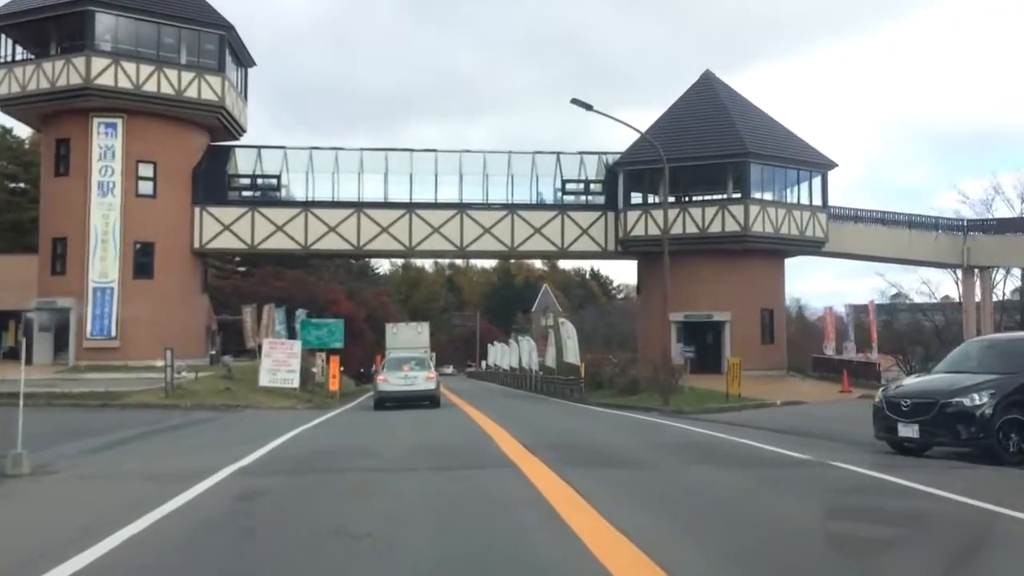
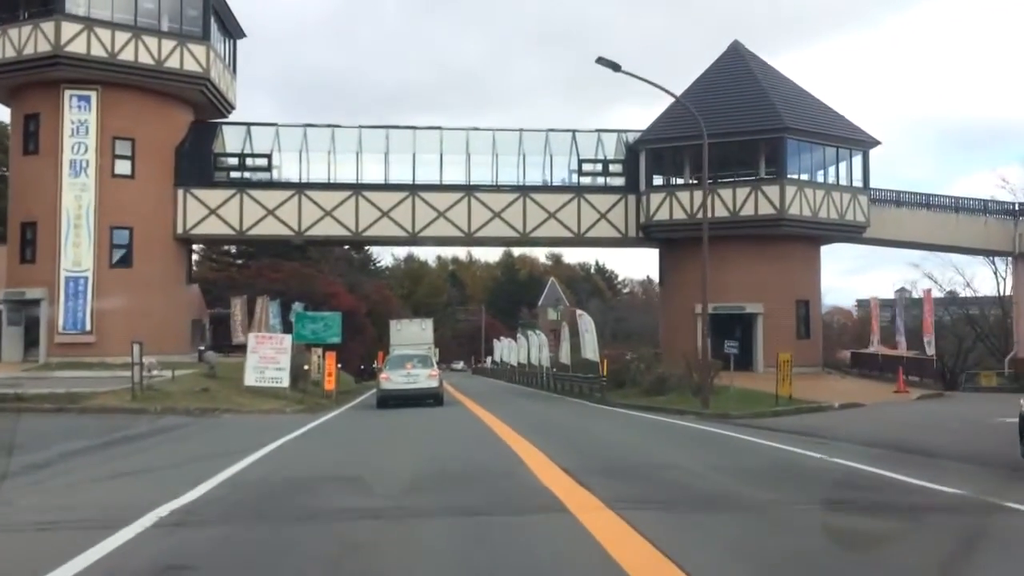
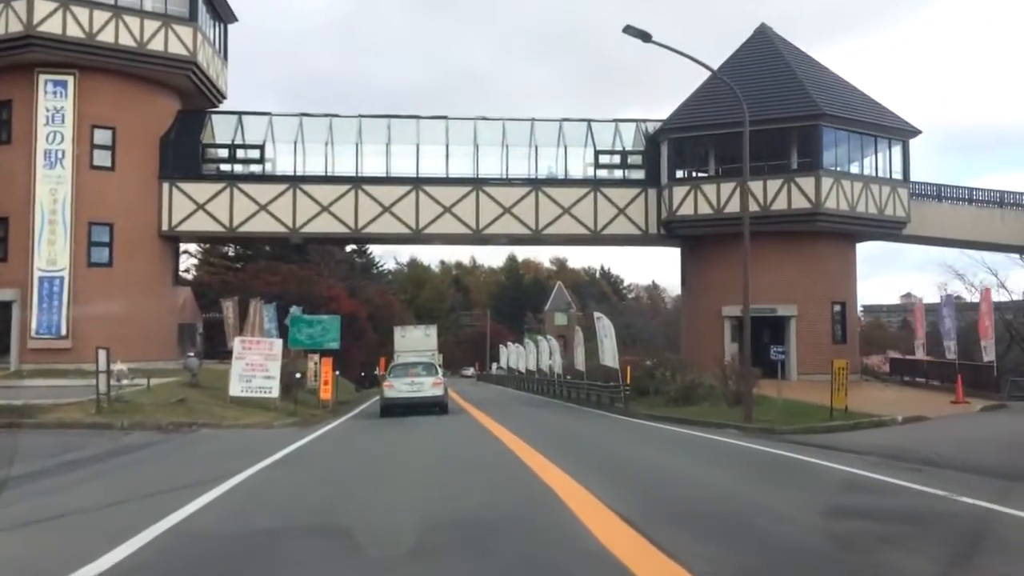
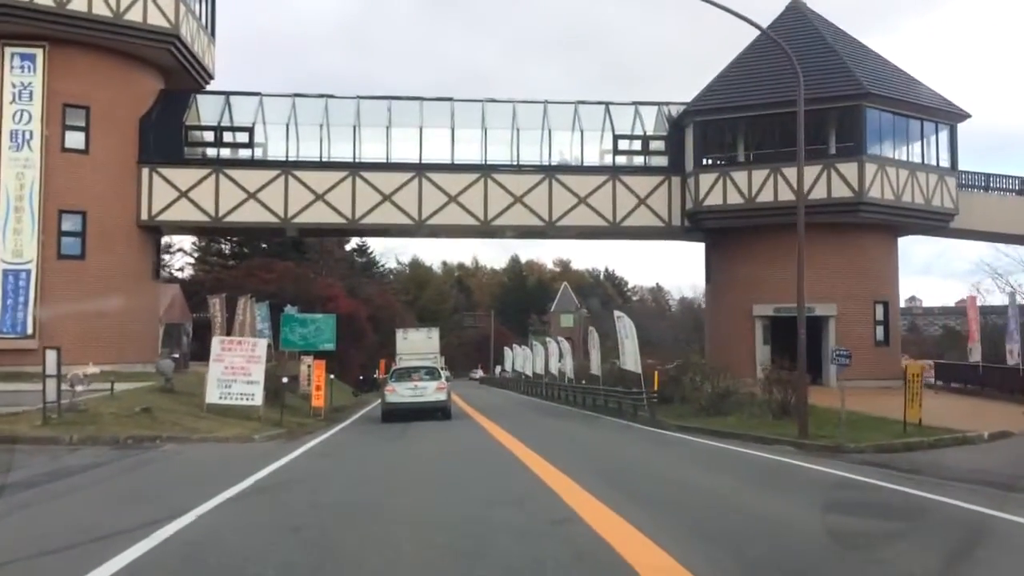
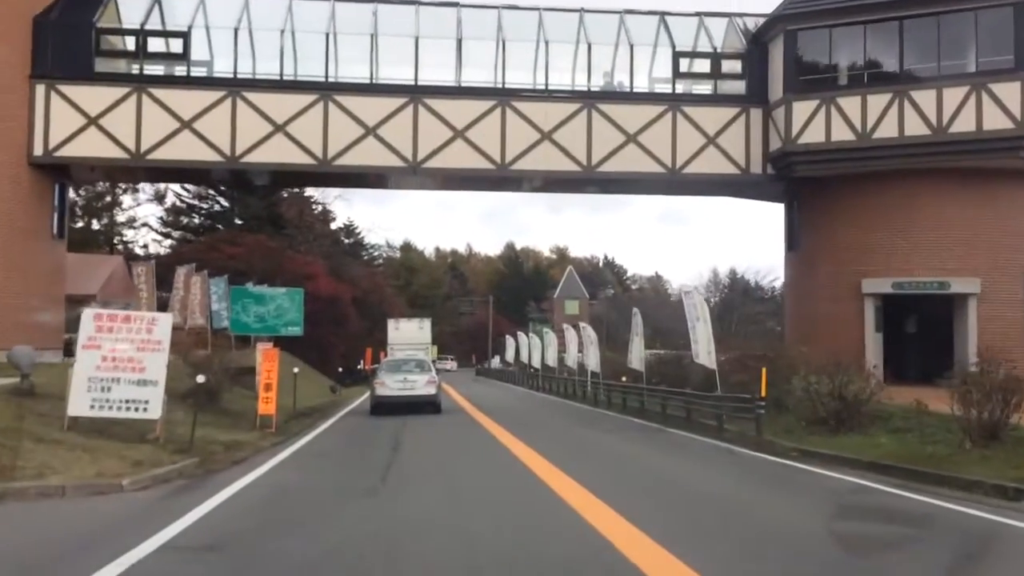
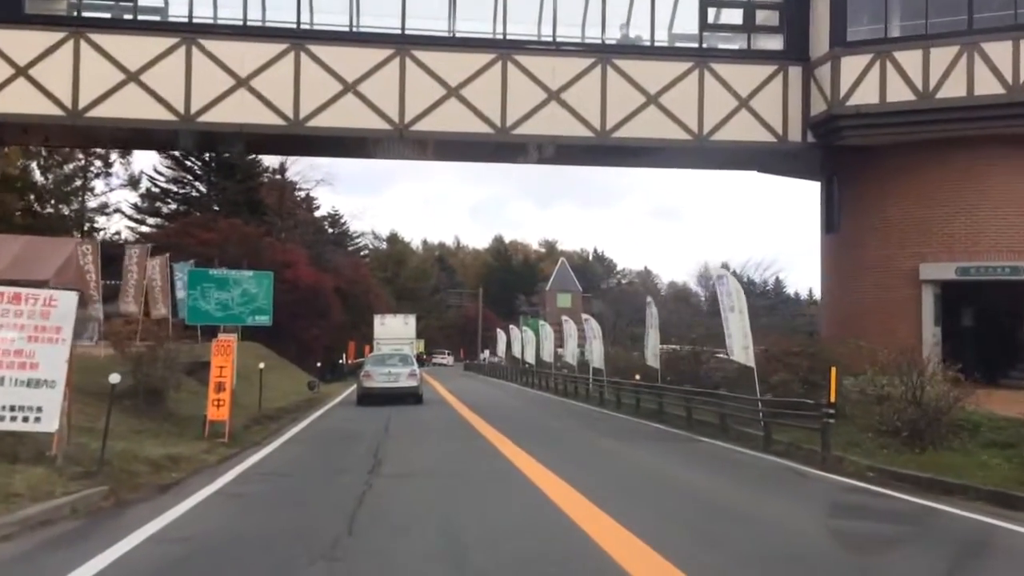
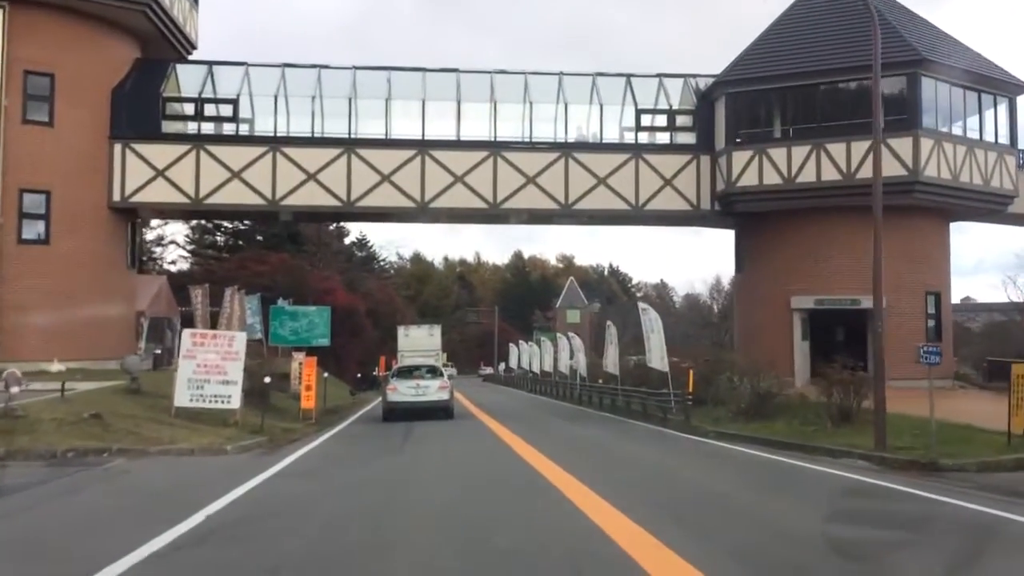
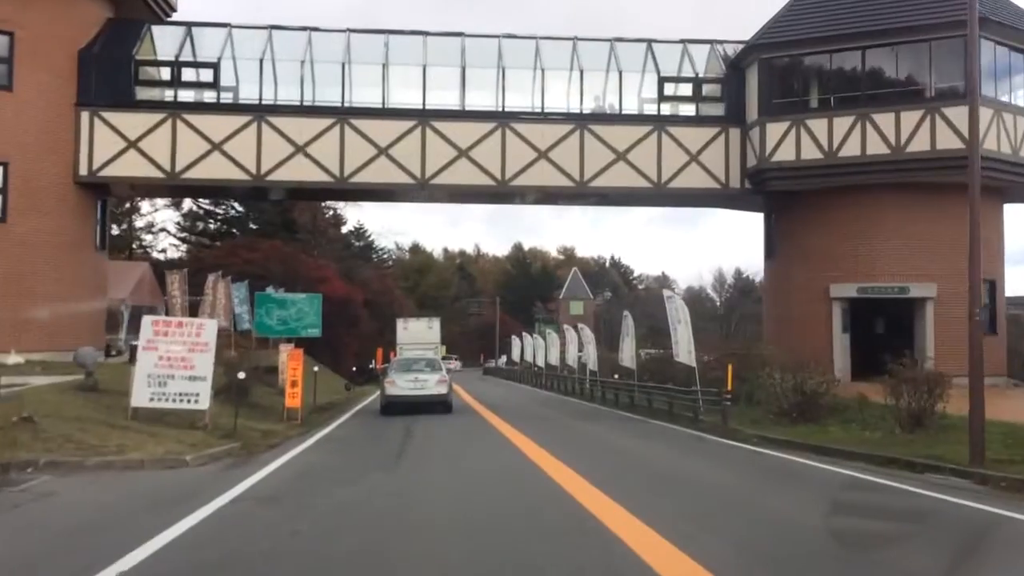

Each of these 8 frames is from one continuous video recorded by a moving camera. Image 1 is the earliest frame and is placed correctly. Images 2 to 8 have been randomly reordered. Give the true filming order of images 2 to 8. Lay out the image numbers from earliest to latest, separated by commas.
2, 3, 4, 7, 8, 5, 6
